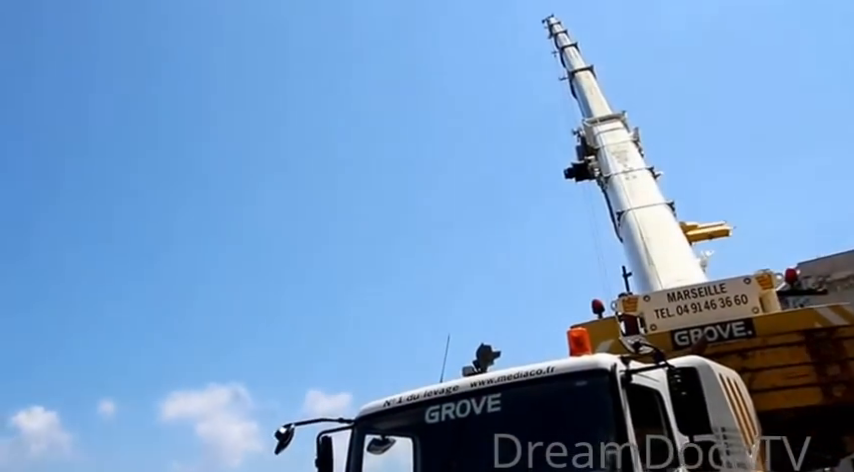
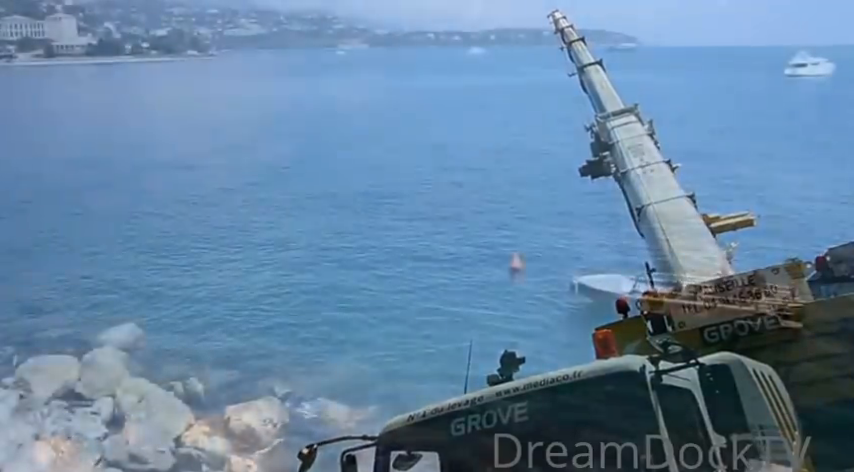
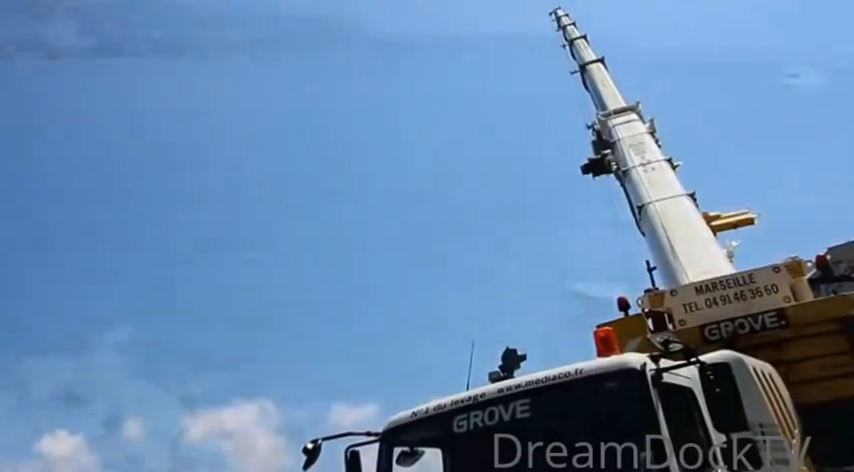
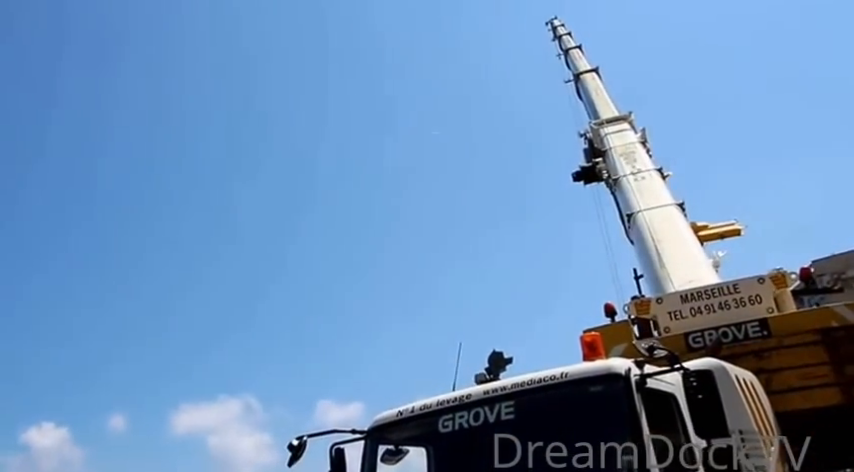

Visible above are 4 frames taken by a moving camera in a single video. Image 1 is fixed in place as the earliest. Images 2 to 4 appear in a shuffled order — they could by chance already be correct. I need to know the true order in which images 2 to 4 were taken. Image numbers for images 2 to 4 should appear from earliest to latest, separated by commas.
4, 3, 2
